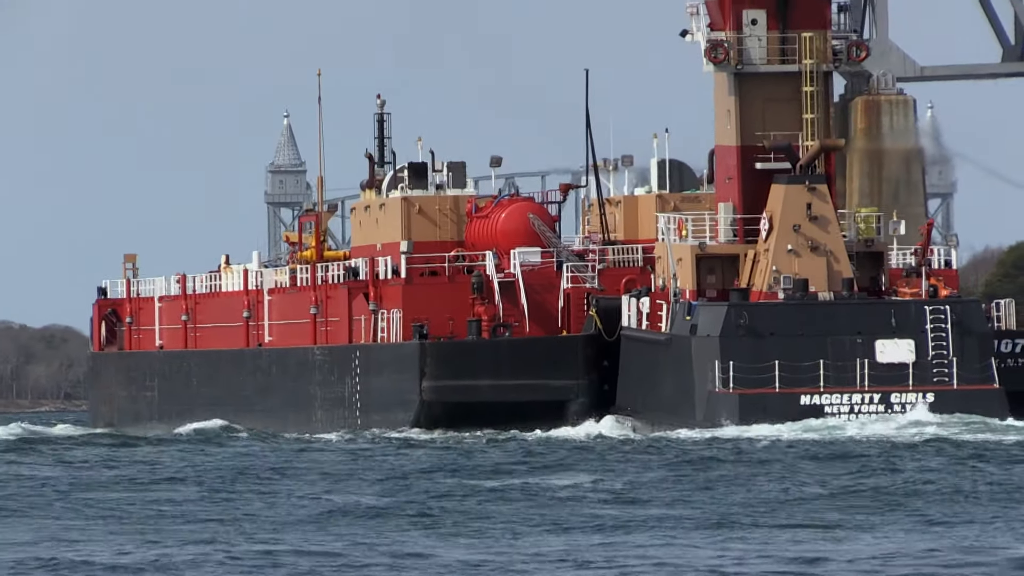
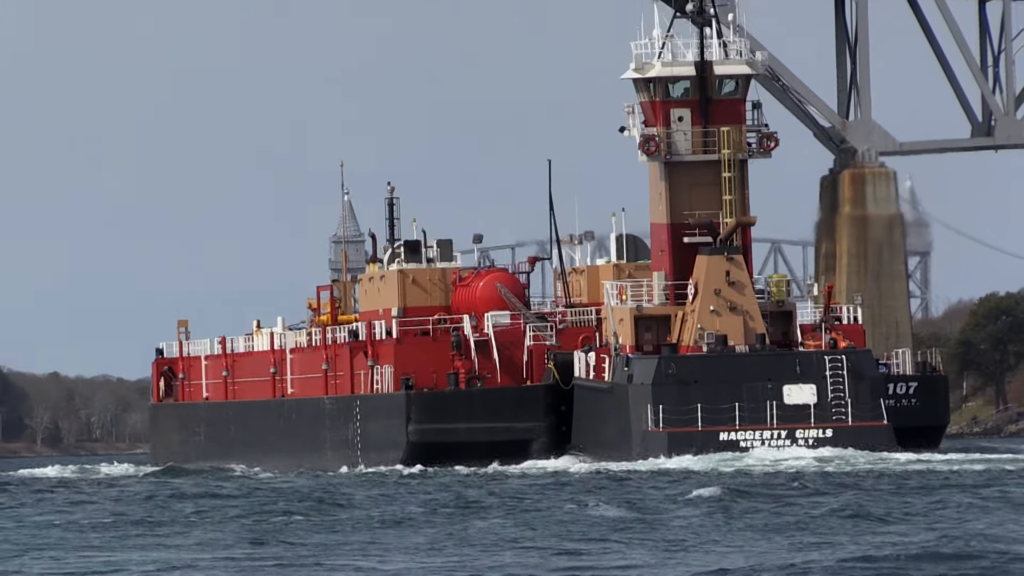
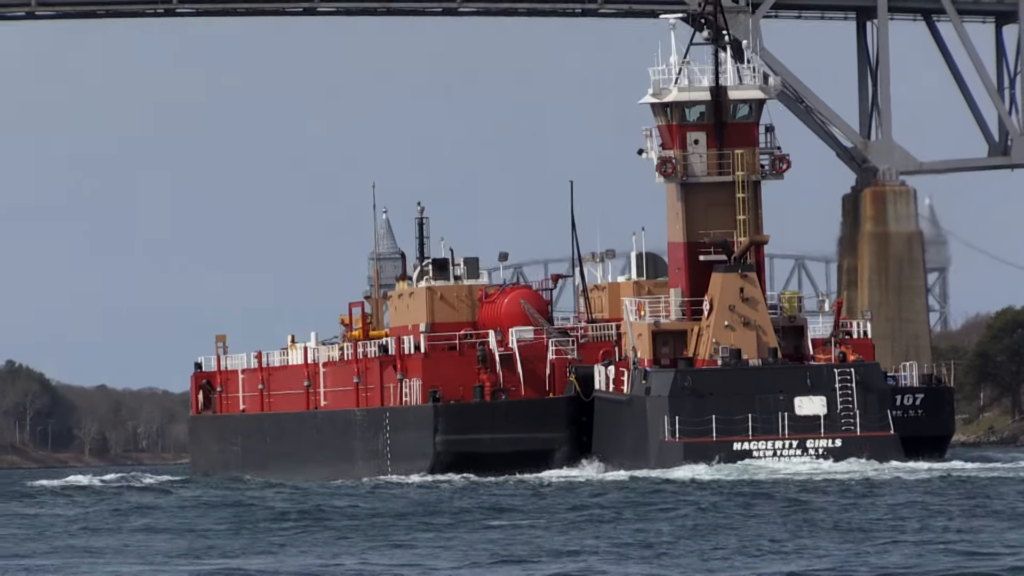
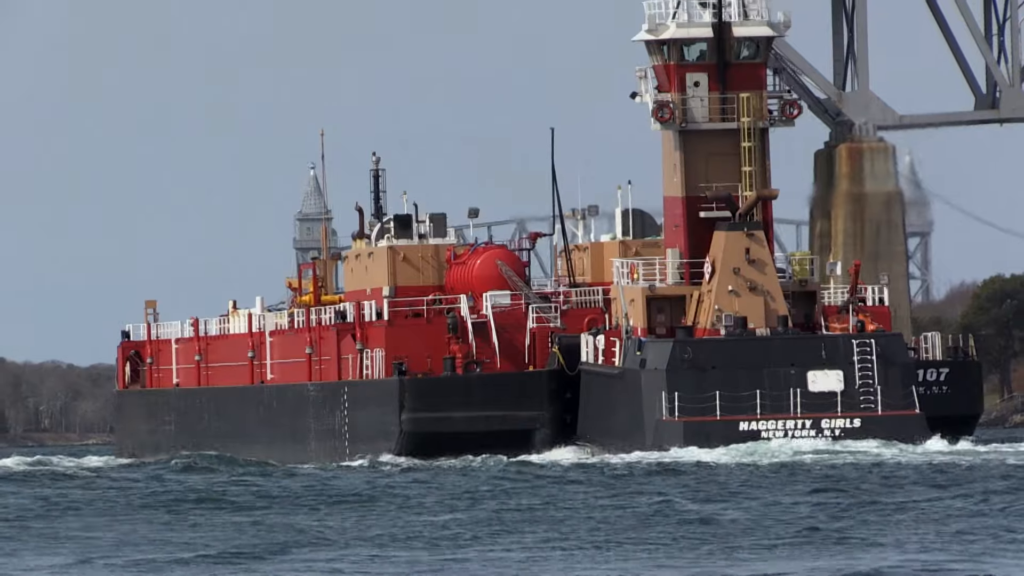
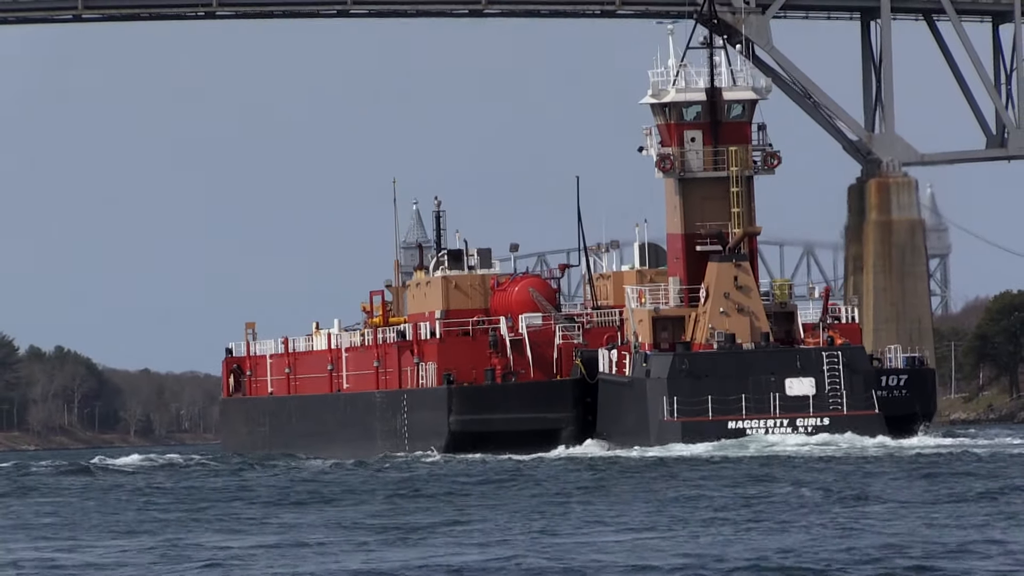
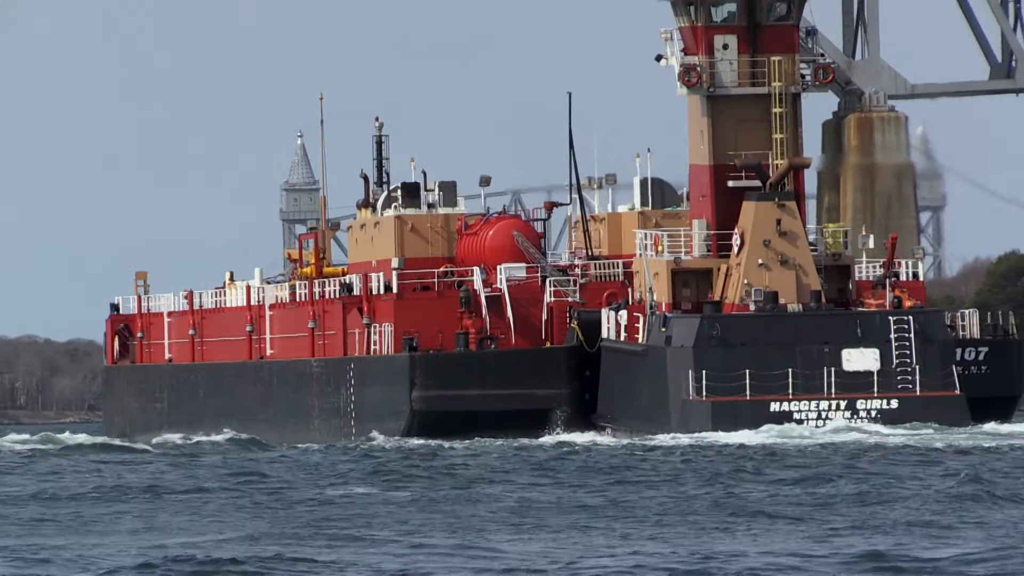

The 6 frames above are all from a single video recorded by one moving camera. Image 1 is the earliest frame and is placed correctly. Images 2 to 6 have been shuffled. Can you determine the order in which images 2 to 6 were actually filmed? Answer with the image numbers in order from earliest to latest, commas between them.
6, 4, 2, 3, 5
